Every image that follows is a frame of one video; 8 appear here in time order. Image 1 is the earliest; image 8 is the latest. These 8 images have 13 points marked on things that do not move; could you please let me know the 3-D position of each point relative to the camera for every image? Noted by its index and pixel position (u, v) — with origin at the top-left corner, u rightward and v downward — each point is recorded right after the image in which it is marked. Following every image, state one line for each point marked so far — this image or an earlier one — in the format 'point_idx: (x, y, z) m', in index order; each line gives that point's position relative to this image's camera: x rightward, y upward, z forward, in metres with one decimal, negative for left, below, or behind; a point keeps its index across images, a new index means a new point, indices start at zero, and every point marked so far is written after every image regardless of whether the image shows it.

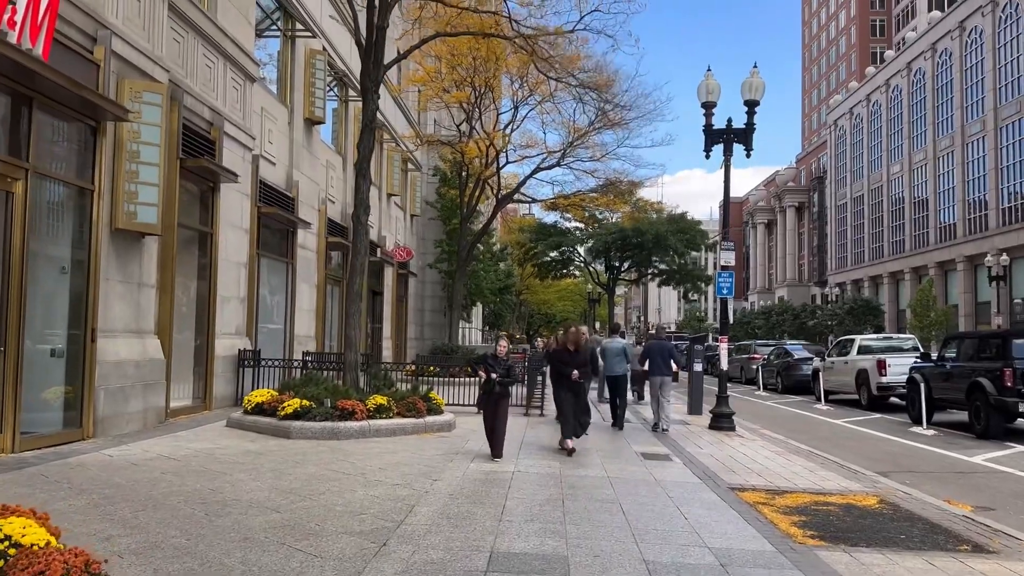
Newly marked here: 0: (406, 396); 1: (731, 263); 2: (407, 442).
0: (-1.5, -1.5, +11.7) m
1: (+3.6, +0.4, +13.9) m
2: (-1.3, -1.9, +10.5) m
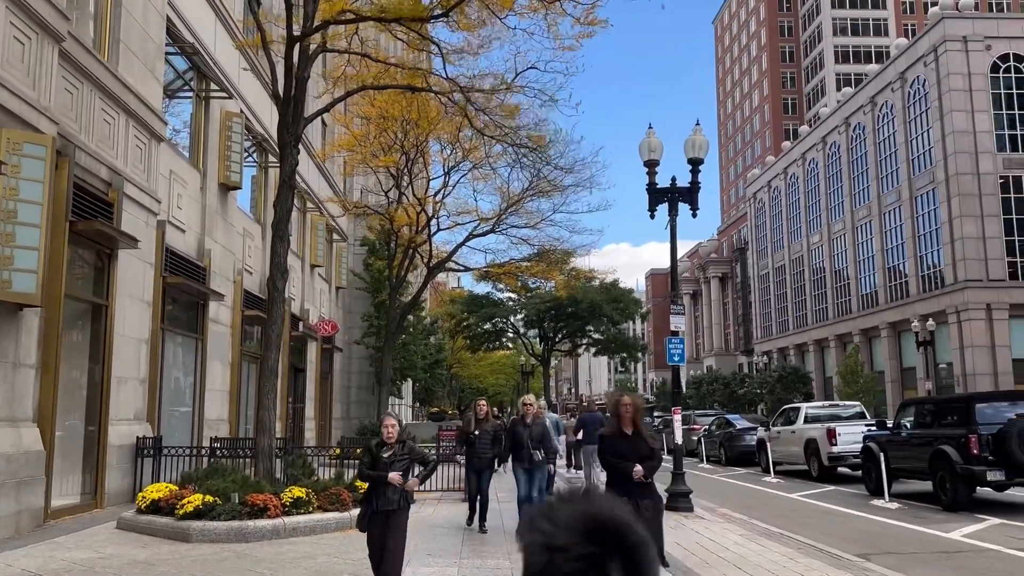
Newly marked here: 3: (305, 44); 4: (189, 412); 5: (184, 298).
0: (-2.2, -2.4, +10.2) m
1: (+2.6, -0.6, +13.0) m
2: (-2.0, -2.7, +9.0) m
3: (-2.9, +3.4, +11.7) m
4: (-6.4, -2.4, +16.9) m
5: (-6.4, -0.2, +16.5) m
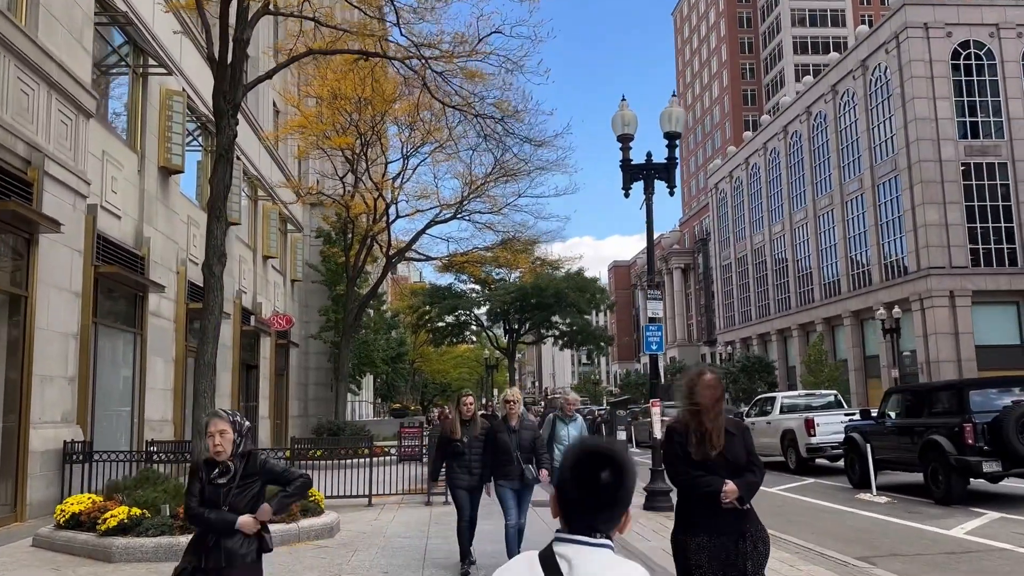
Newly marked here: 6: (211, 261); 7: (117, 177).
0: (-2.6, -2.2, +9.1) m
1: (+2.1, -0.4, +12.1) m
2: (-2.3, -2.6, +8.0) m
3: (-3.3, +3.5, +10.6) m
4: (-7.1, -2.3, +15.6) m
5: (-7.0, -0.1, +15.2) m
6: (-3.5, +0.3, +9.7) m
7: (-7.1, +2.0, +15.2) m
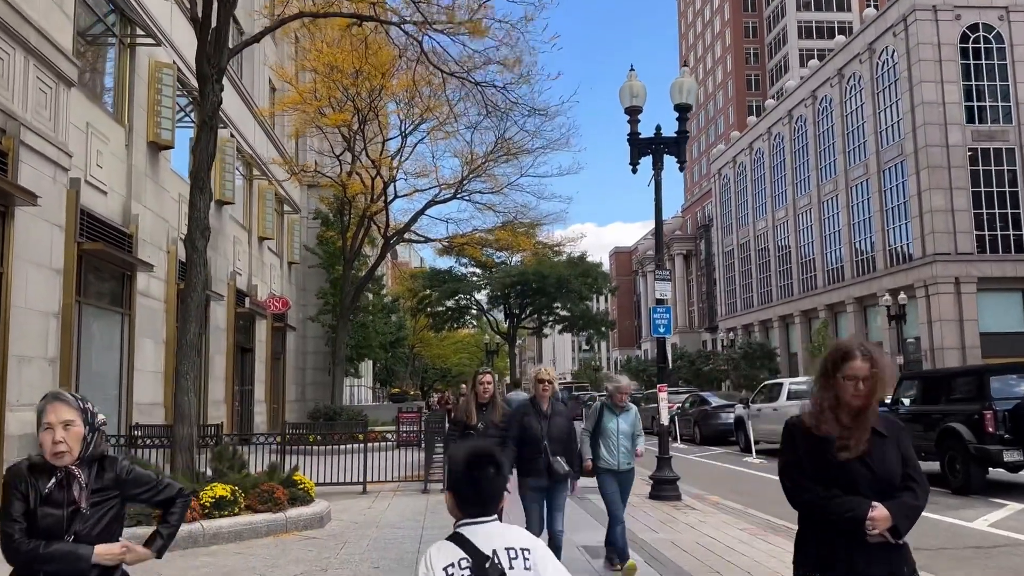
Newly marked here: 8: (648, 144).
0: (-2.6, -2.0, +8.6) m
1: (+2.1, -0.1, +11.6) m
2: (-2.3, -2.3, +7.5) m
3: (-3.3, +3.8, +10.0) m
4: (-7.1, -1.9, +15.1) m
5: (-7.0, +0.3, +14.7) m
6: (-3.4, +0.6, +9.2) m
7: (-7.0, +2.4, +14.6) m
8: (+1.8, +1.9, +11.5) m
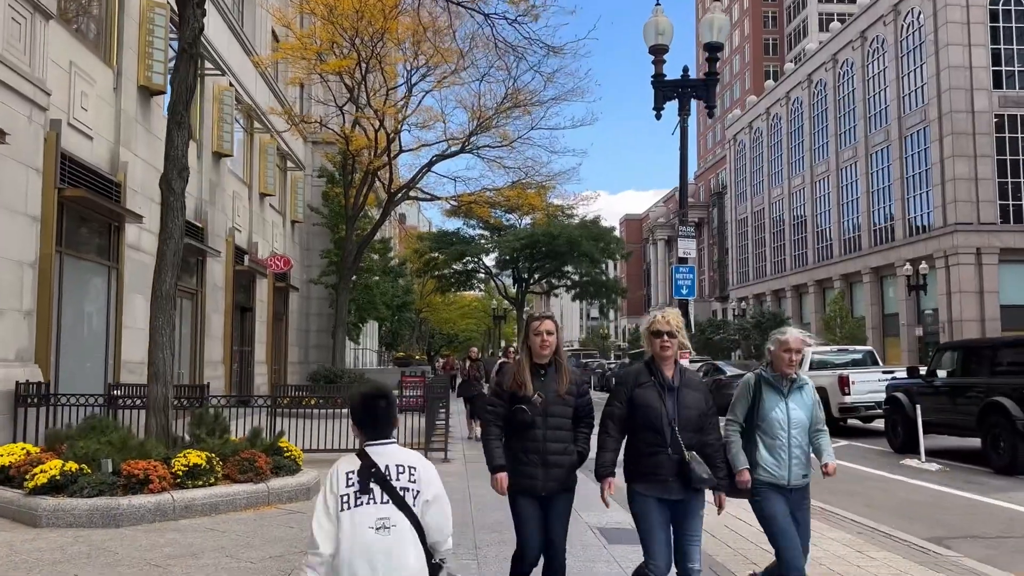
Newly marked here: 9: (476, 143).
0: (-2.5, -1.5, +7.8) m
1: (+2.2, +0.4, +10.6) m
2: (-2.2, -1.9, +6.7) m
3: (-3.1, +4.4, +8.9) m
4: (-6.9, -1.1, +14.3) m
5: (-6.8, +1.1, +13.8) m
6: (-3.3, +1.1, +8.3) m
7: (-6.8, +3.1, +13.7) m
8: (+2.0, +2.5, +10.5) m
9: (-0.8, +3.3, +19.3) m
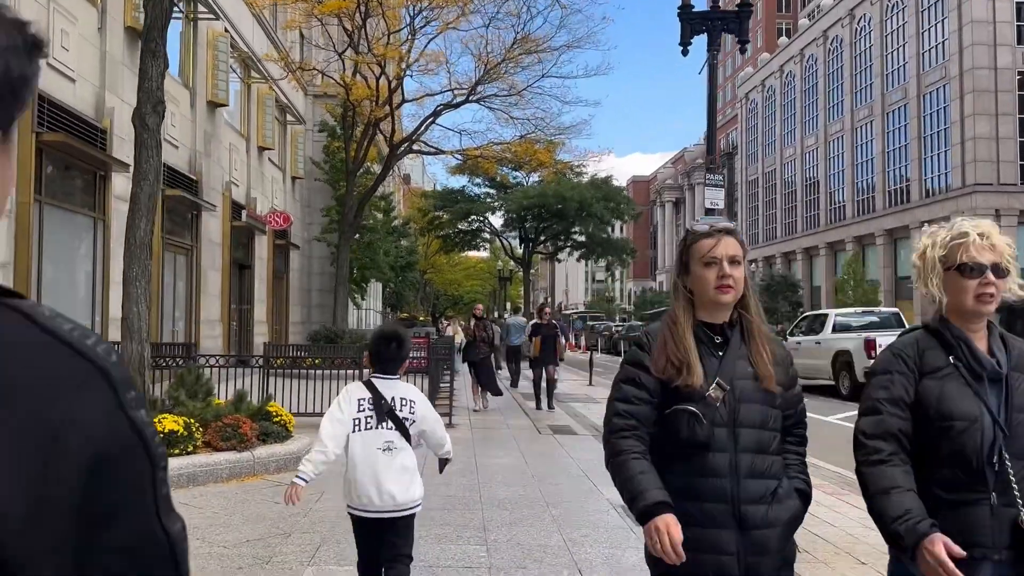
0: (-2.4, -1.1, +7.0) m
1: (+2.4, +1.0, +9.8) m
2: (-2.1, -1.5, +5.9) m
3: (-3.0, +4.9, +7.9) m
4: (-6.8, -0.3, +13.6) m
5: (-6.7, +1.8, +13.0) m
6: (-3.2, +1.5, +7.4) m
7: (-6.7, +3.9, +12.8) m
8: (+2.1, +3.0, +9.6) m
9: (-0.6, +4.2, +18.3) m
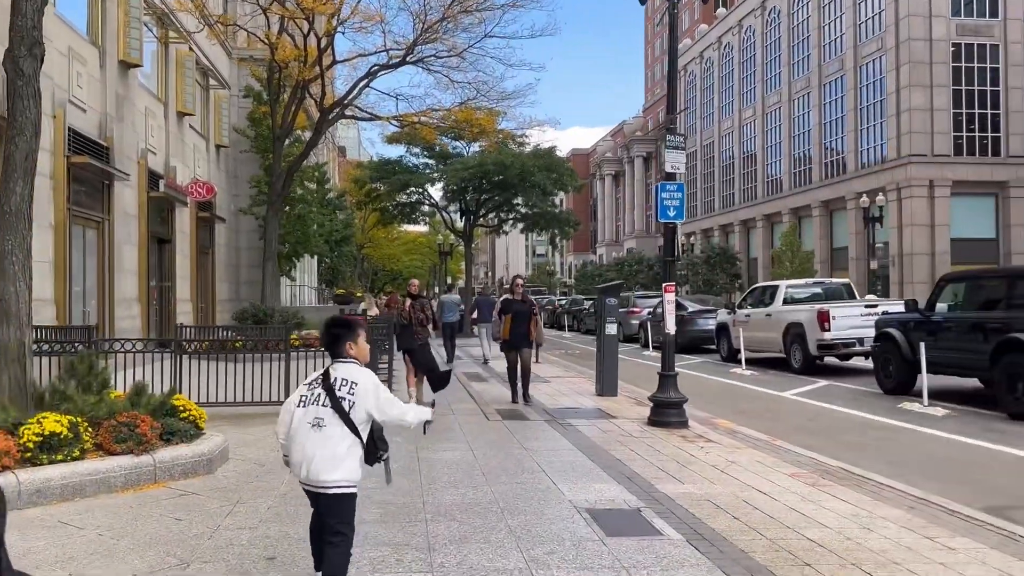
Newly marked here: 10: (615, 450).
0: (-2.8, -0.9, +6.0) m
1: (+1.8, +1.3, +9.0) m
2: (-2.4, -1.3, +5.0) m
3: (-3.5, +5.0, +6.7) m
4: (-7.6, 0.0, +12.2) m
5: (-7.5, +2.1, +11.5) m
6: (-3.6, +1.7, +6.3) m
7: (-7.5, +4.2, +11.2) m
8: (+1.5, +3.3, +8.7) m
9: (-1.8, +4.8, +17.2) m
10: (+0.9, -1.4, +7.3) m
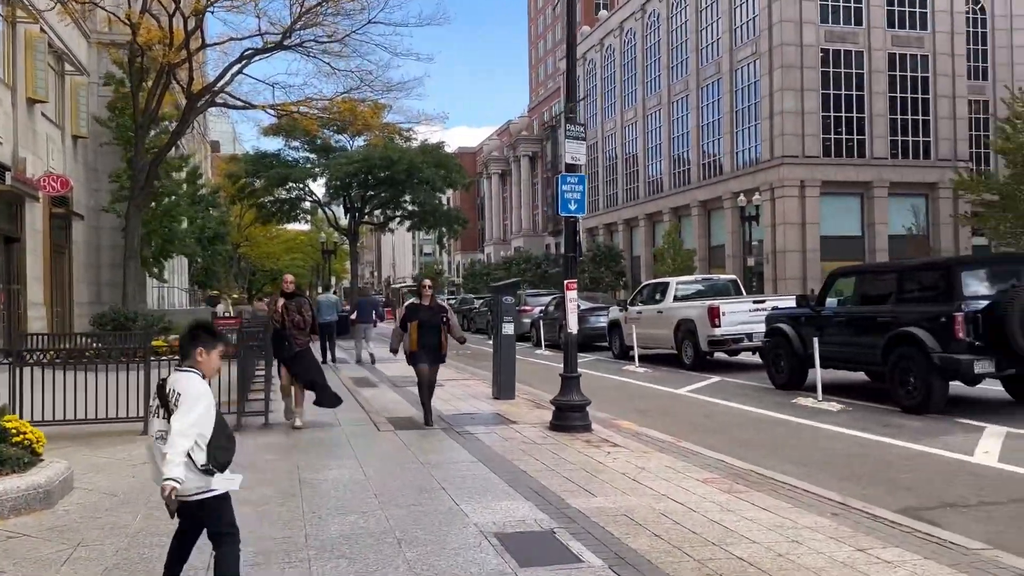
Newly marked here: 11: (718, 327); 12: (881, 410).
0: (-3.4, -0.9, +5.0) m
1: (+0.7, +1.3, +8.6) m
2: (-2.9, -1.4, +4.0) m
3: (-4.3, +5.0, +5.6) m
4: (-9.1, -0.1, +10.5) m
5: (-8.9, +2.1, +9.8) m
6: (-4.3, +1.7, +5.1) m
7: (-8.8, +4.1, +9.5) m
8: (+0.5, +3.3, +8.3) m
9: (-4.0, +4.8, +16.2) m
10: (0.0, -1.4, +6.8) m
11: (+3.6, -0.7, +14.8) m
12: (+4.4, -1.4, +10.2) m
